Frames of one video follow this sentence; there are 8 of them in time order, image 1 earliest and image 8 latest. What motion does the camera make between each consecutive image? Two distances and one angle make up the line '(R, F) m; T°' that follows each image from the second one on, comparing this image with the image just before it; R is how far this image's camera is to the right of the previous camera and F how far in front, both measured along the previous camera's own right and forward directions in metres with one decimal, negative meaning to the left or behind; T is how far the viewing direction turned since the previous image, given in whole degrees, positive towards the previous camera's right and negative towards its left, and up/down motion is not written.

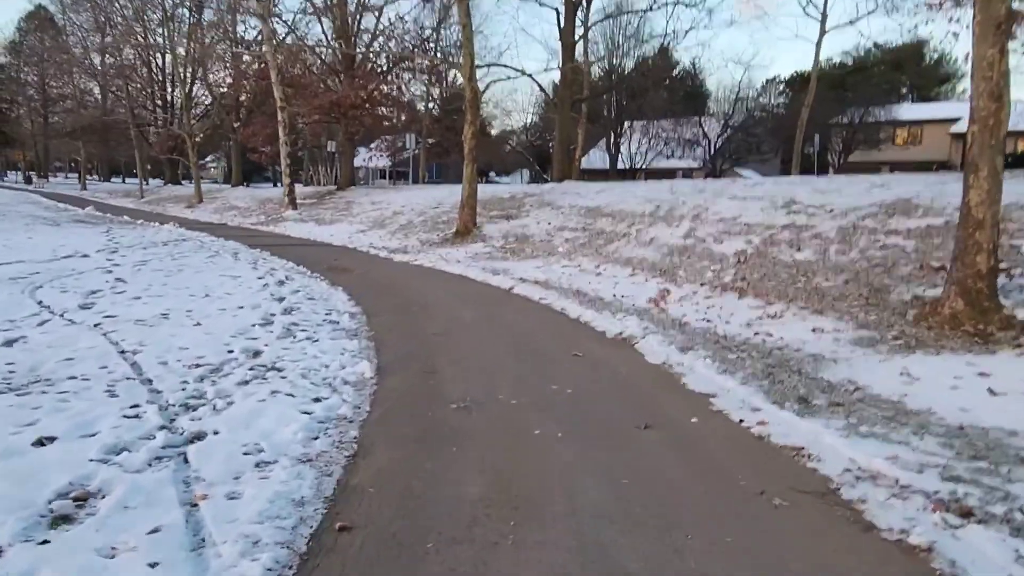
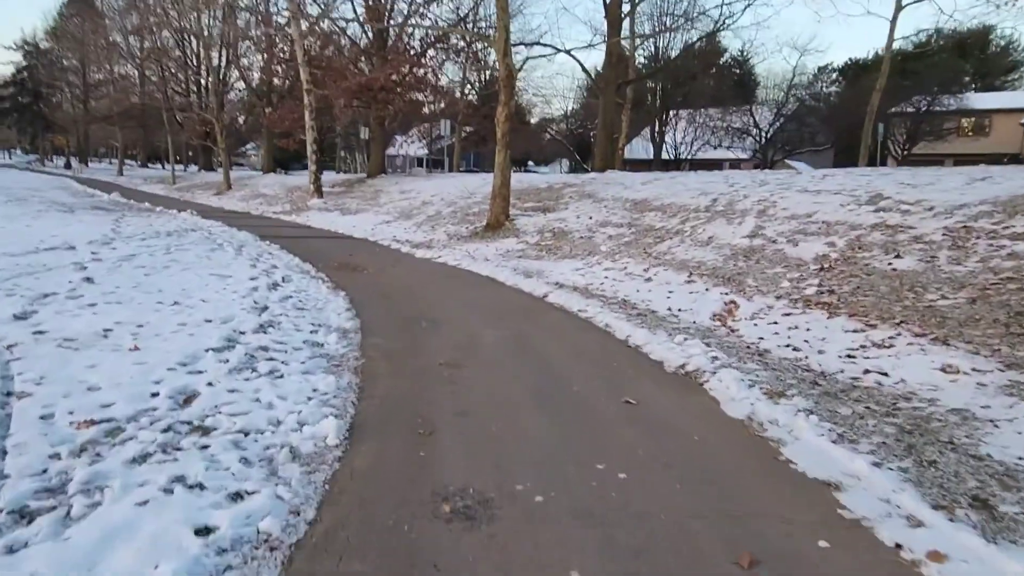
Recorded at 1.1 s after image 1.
(0.0, +1.9) m; -3°
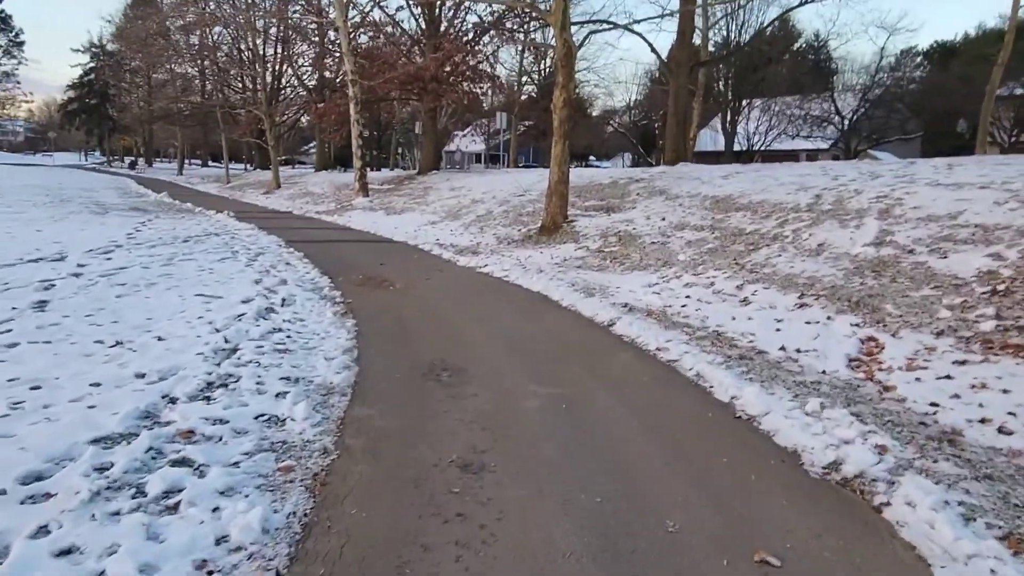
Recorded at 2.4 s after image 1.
(0.0, +2.3) m; -5°
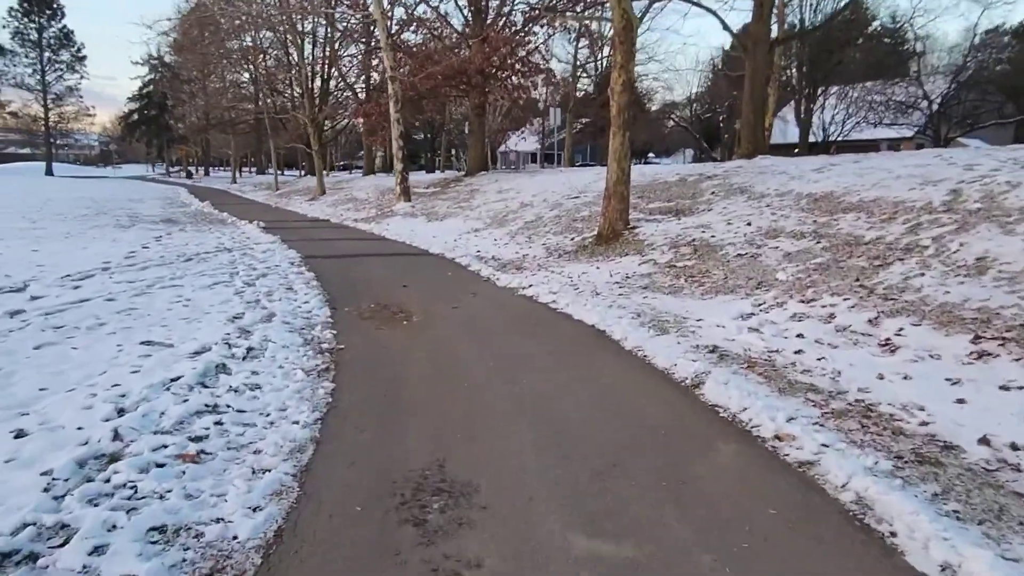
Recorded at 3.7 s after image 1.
(+0.1, +2.4) m; -5°
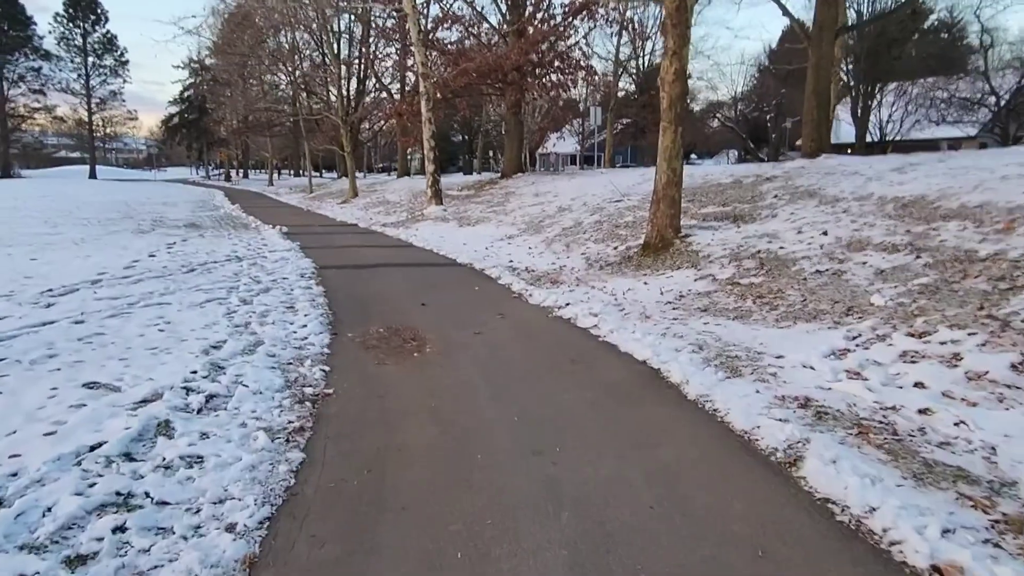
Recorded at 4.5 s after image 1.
(+0.1, +1.4) m; -3°
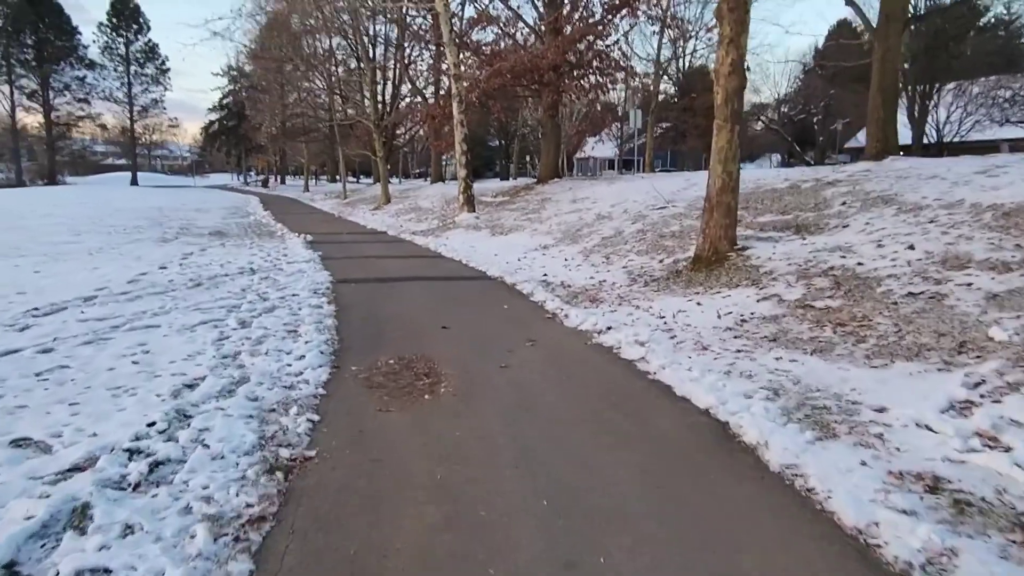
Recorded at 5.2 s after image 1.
(0.0, +1.2) m; -3°
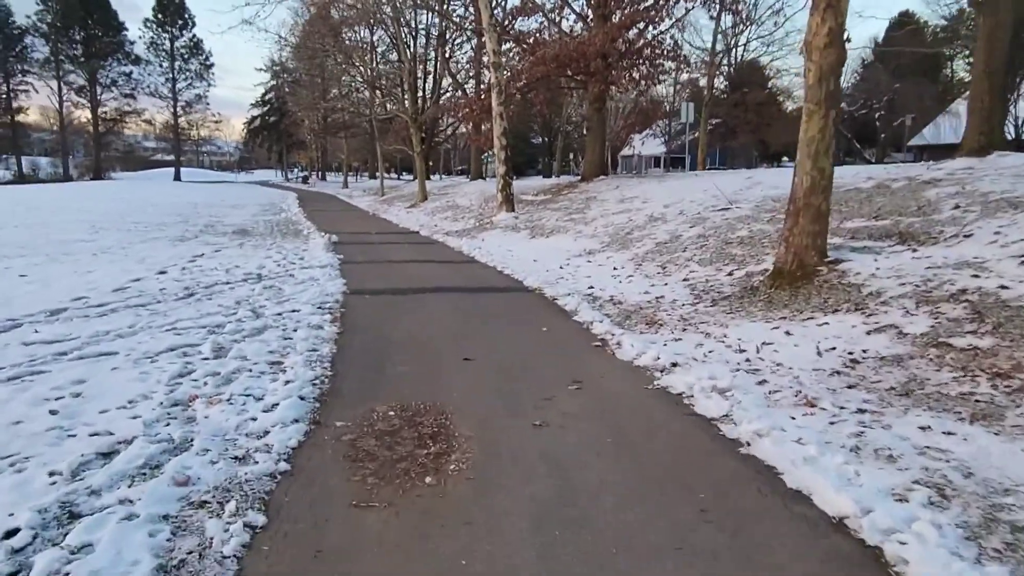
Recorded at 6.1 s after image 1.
(0.0, +1.7) m; -3°
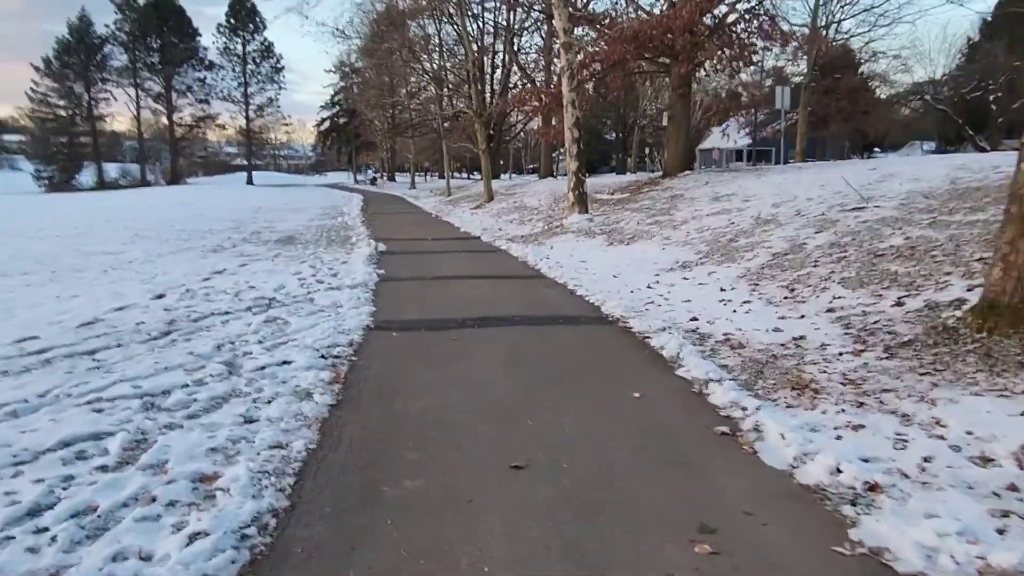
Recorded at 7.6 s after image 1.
(0.0, +2.5) m; -6°
